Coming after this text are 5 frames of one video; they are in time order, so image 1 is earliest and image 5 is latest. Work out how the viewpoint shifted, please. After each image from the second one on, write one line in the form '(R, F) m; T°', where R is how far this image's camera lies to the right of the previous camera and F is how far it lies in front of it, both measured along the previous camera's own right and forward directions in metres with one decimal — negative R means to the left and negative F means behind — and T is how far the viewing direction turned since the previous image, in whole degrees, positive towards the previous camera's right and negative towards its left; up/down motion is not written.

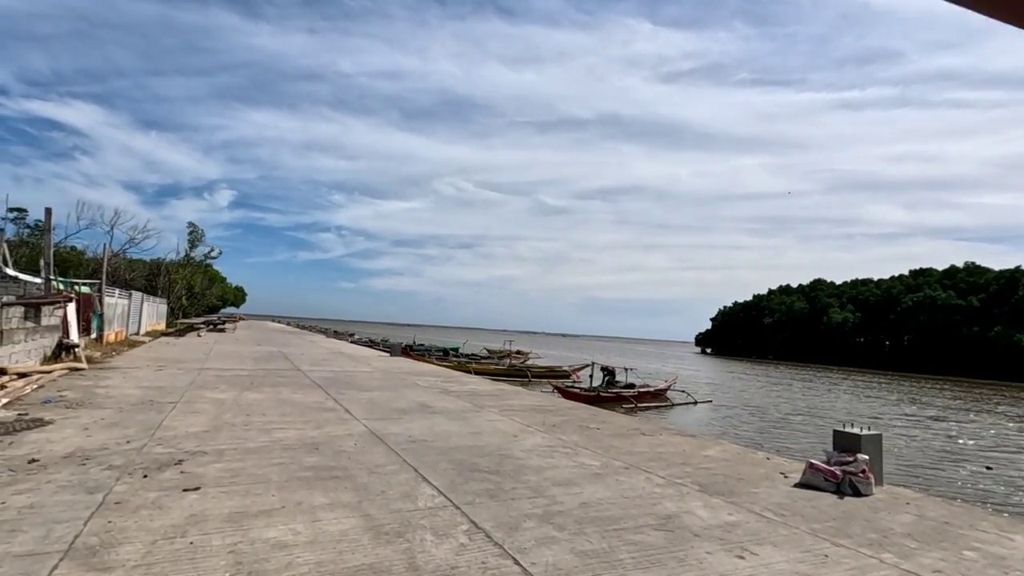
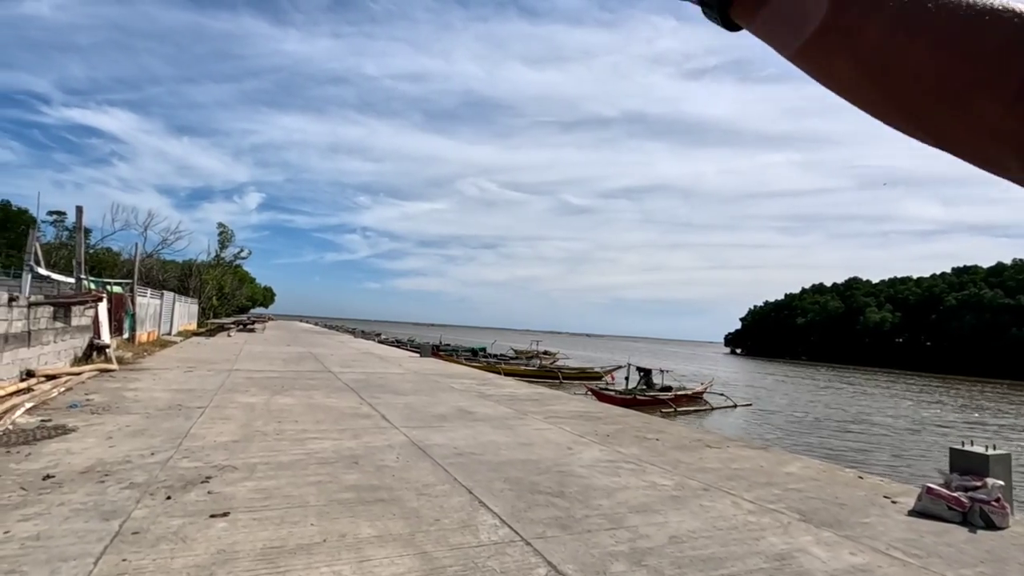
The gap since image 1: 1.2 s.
(-0.4, +0.7) m; -2°
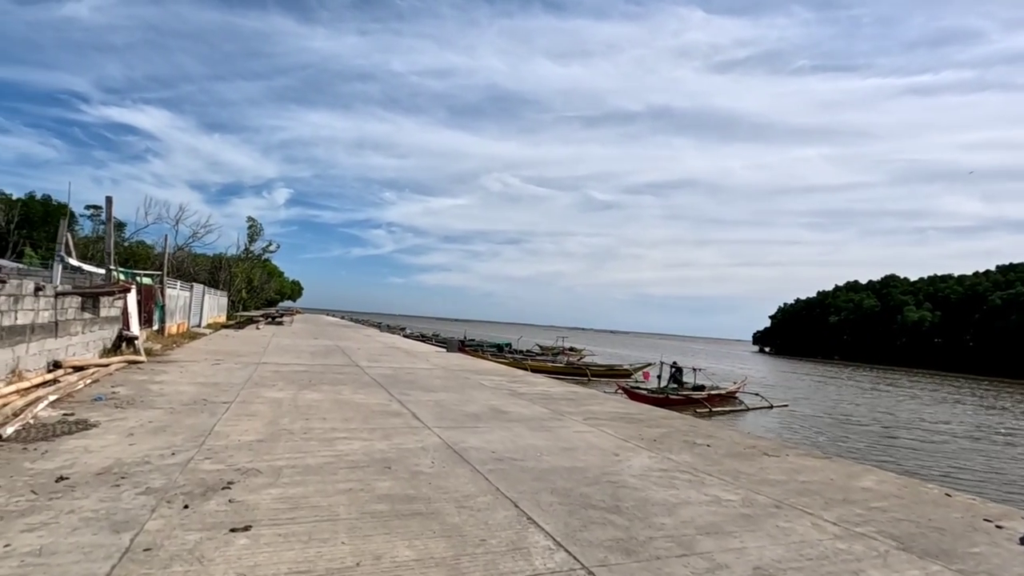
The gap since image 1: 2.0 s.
(-0.2, +0.5) m; -2°
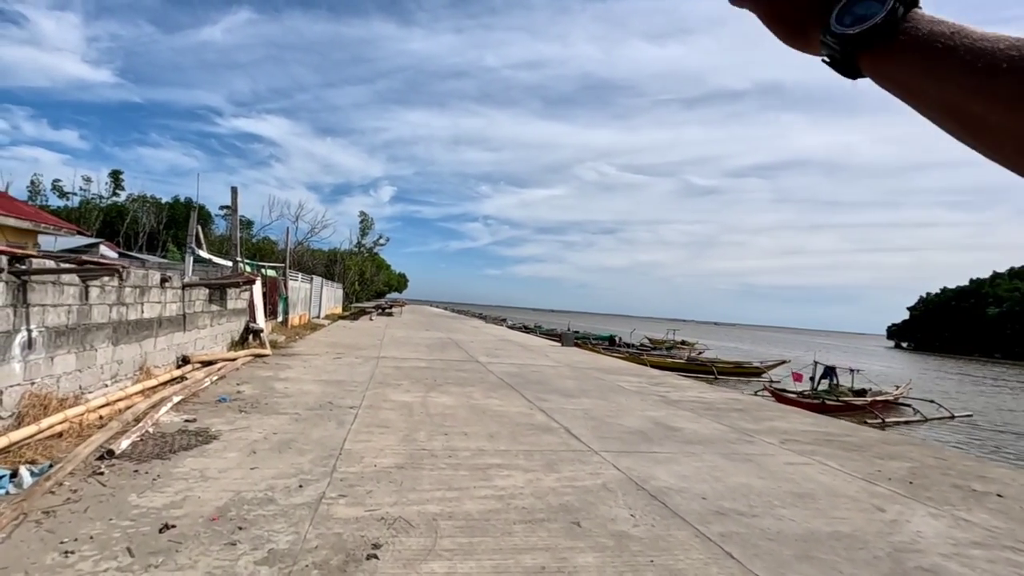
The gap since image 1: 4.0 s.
(-0.9, +1.4) m; -10°
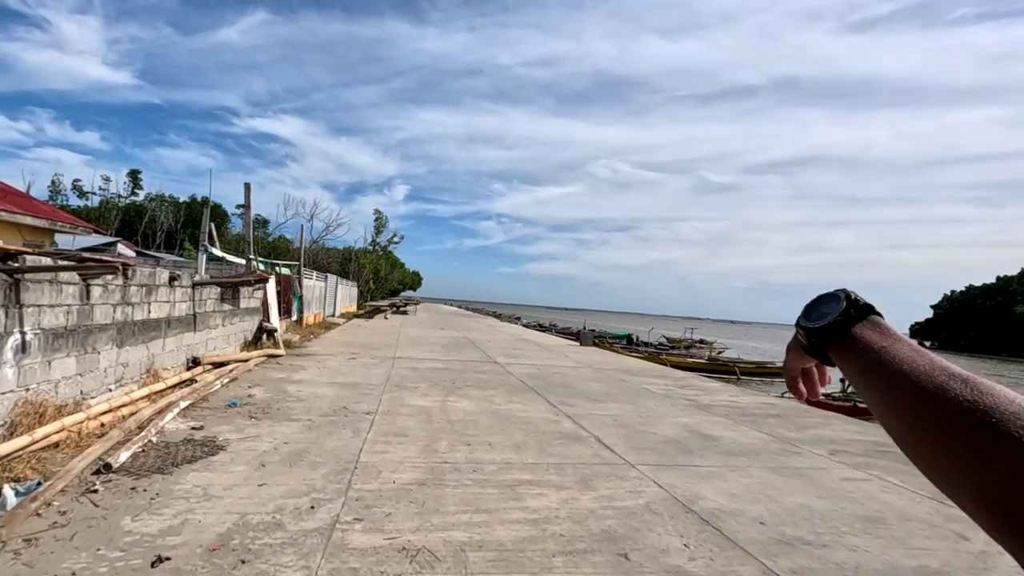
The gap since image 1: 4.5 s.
(-0.1, +0.4) m; -1°
